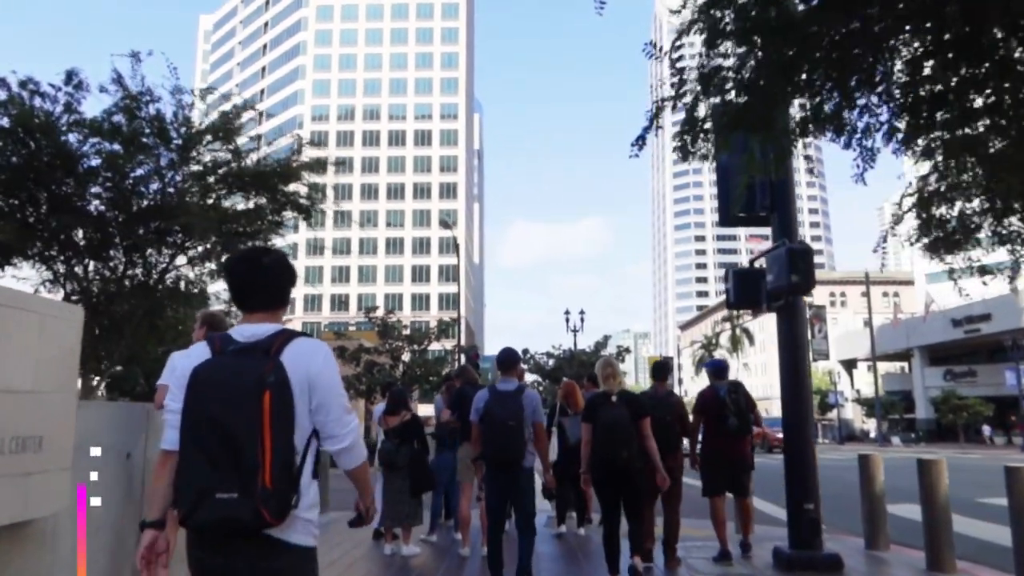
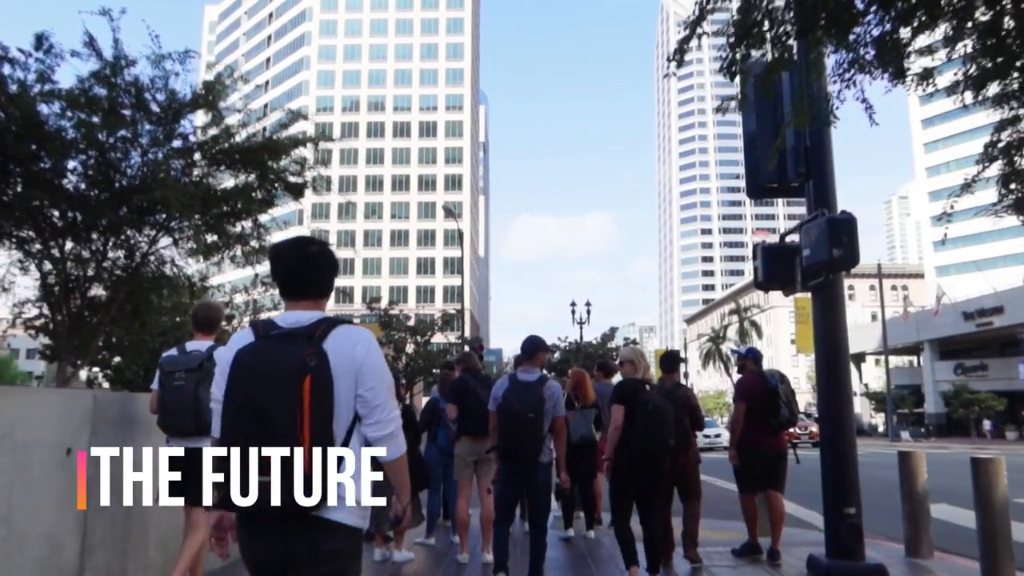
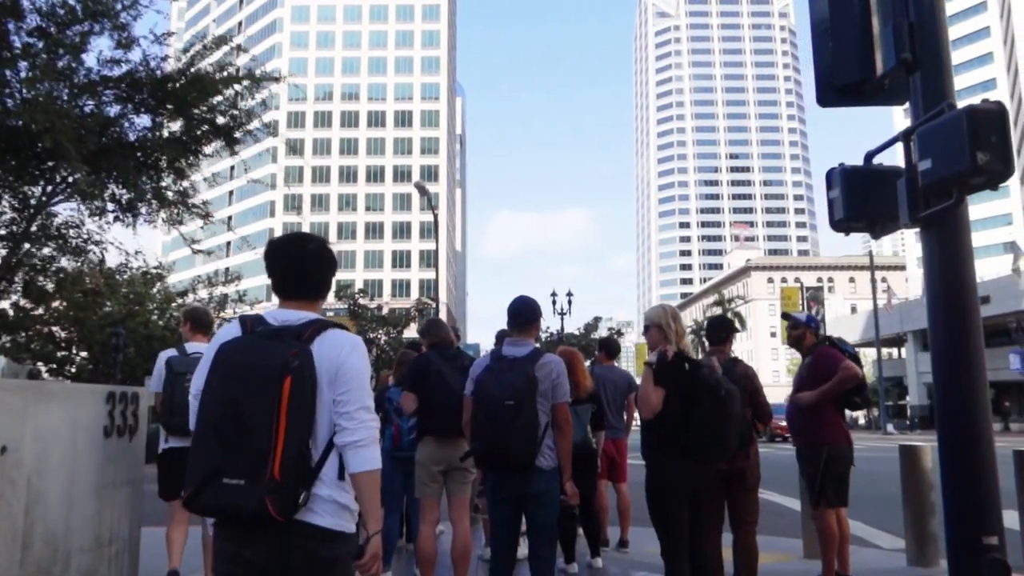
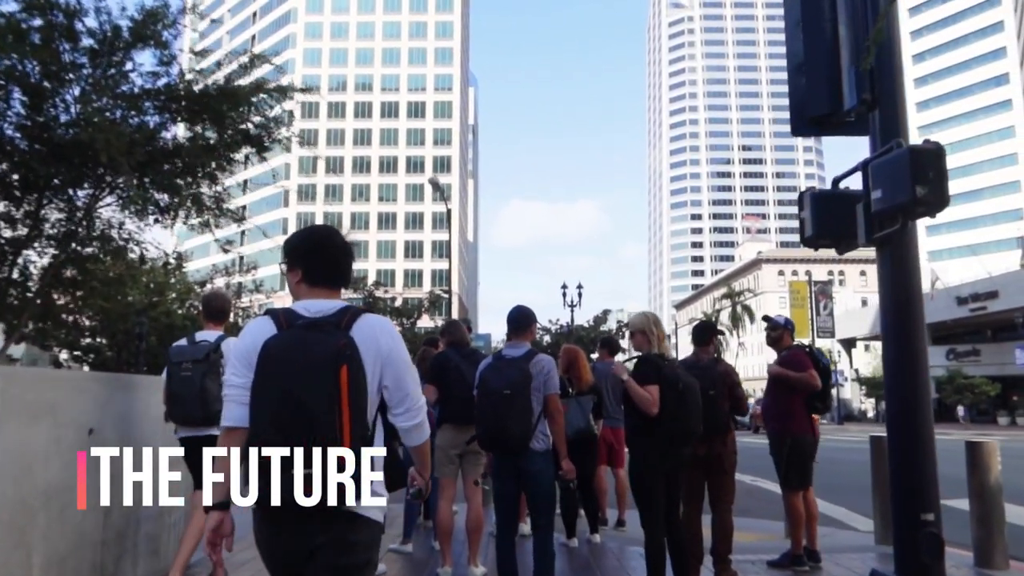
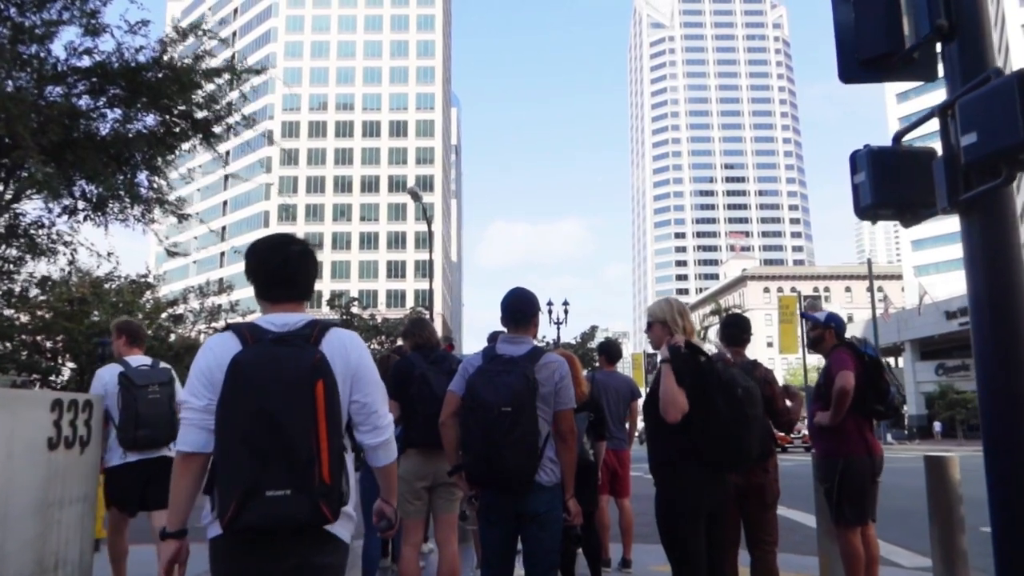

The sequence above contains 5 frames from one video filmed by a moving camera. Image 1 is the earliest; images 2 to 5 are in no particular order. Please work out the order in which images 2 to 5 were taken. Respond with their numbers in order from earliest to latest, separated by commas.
2, 4, 3, 5
